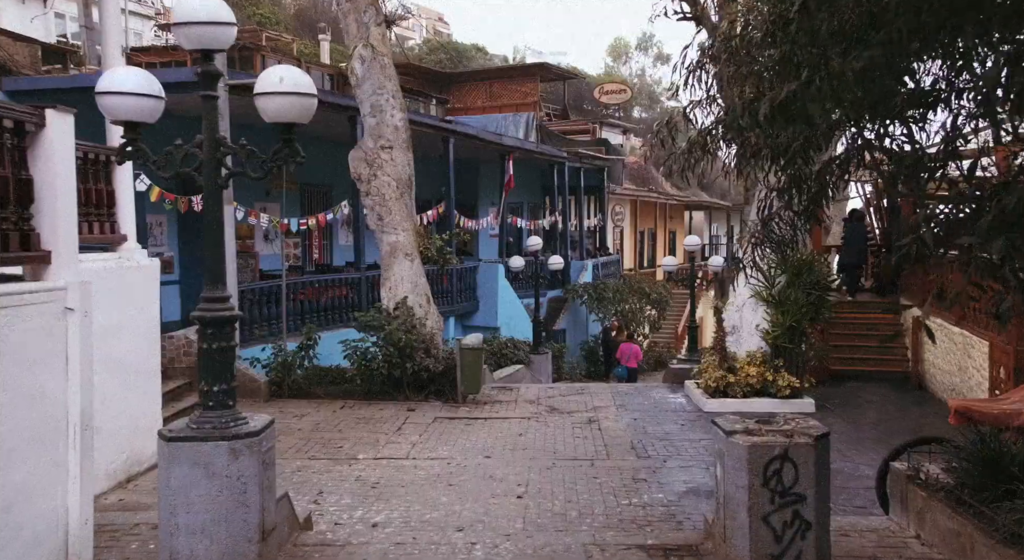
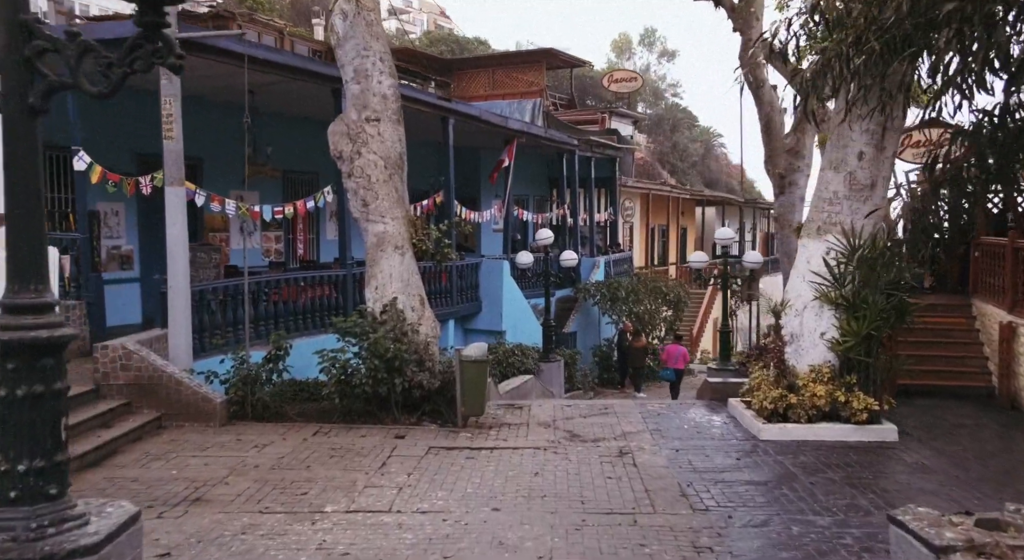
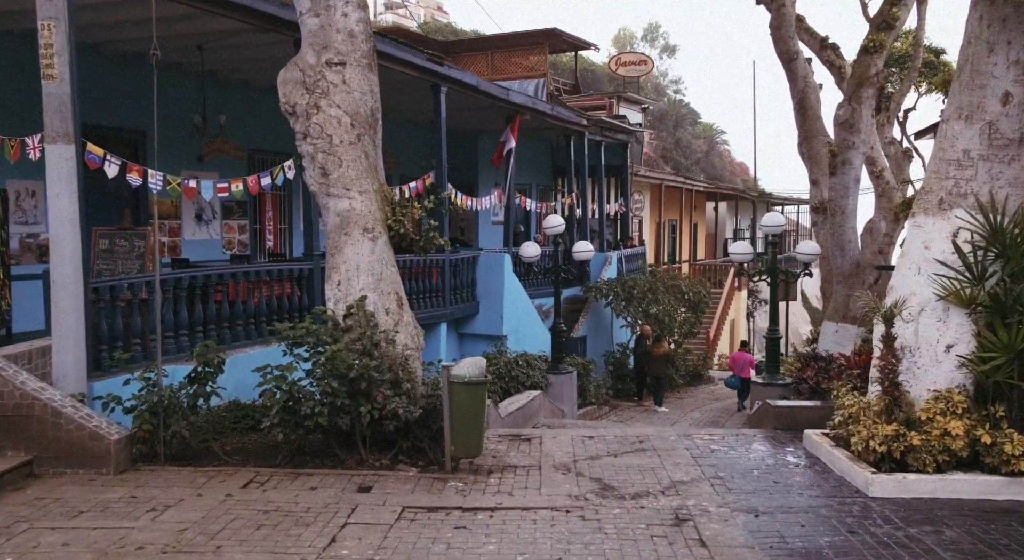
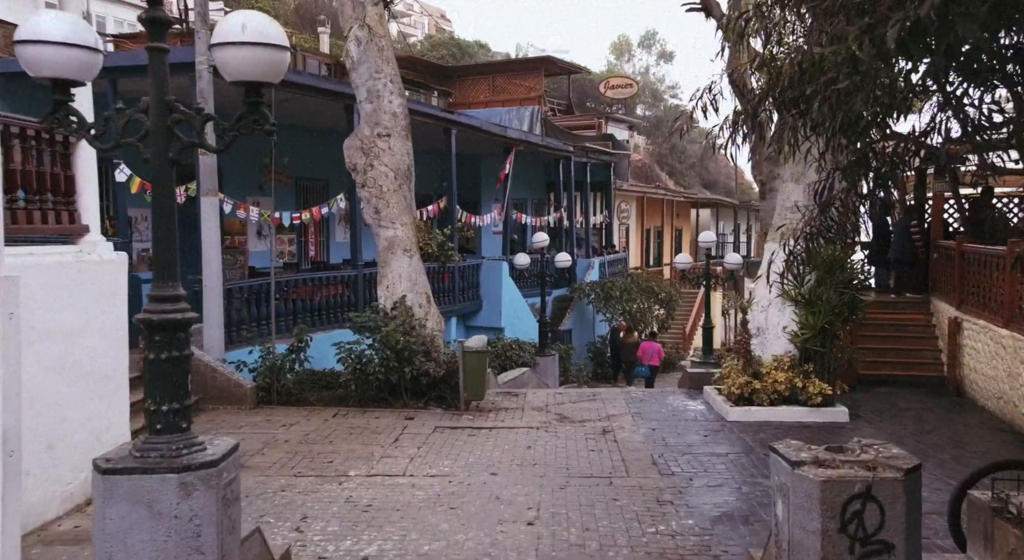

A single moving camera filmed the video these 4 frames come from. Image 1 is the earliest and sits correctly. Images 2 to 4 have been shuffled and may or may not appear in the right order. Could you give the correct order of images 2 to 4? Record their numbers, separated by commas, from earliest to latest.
4, 2, 3
